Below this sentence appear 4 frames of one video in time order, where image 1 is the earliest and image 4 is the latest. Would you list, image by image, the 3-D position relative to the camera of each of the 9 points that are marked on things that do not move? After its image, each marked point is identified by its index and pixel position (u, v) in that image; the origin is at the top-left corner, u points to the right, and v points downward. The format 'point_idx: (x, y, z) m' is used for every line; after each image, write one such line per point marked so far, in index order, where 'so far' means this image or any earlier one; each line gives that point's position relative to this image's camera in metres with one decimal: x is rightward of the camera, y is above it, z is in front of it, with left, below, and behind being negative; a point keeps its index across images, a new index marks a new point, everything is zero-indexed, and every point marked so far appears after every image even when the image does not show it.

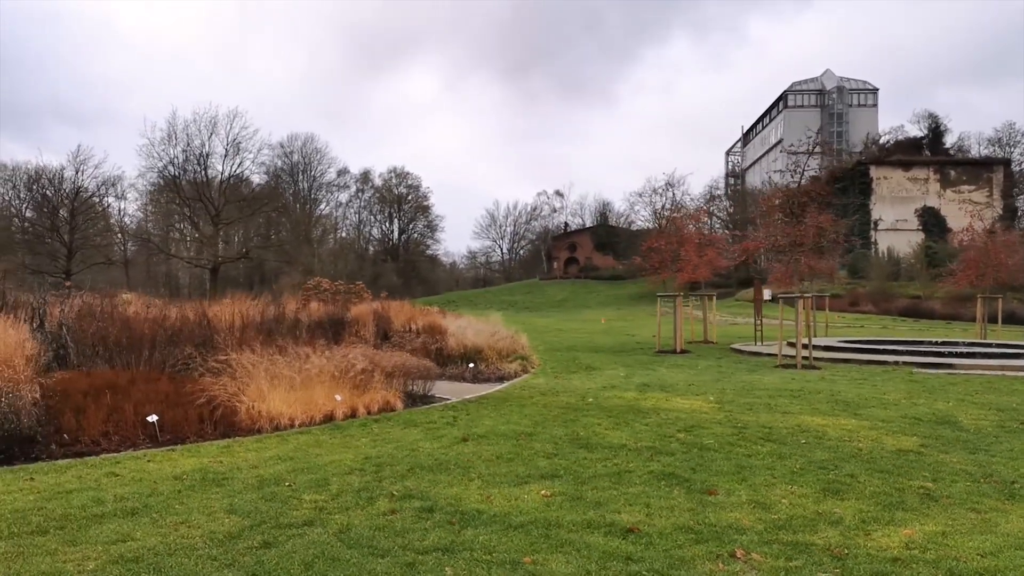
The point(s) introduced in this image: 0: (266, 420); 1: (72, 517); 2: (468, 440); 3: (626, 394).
0: (-2.4, -1.3, +8.4) m
1: (-2.5, -1.3, +5.0) m
2: (-0.4, -1.4, +7.9) m
3: (+1.6, -1.4, +12.0) m
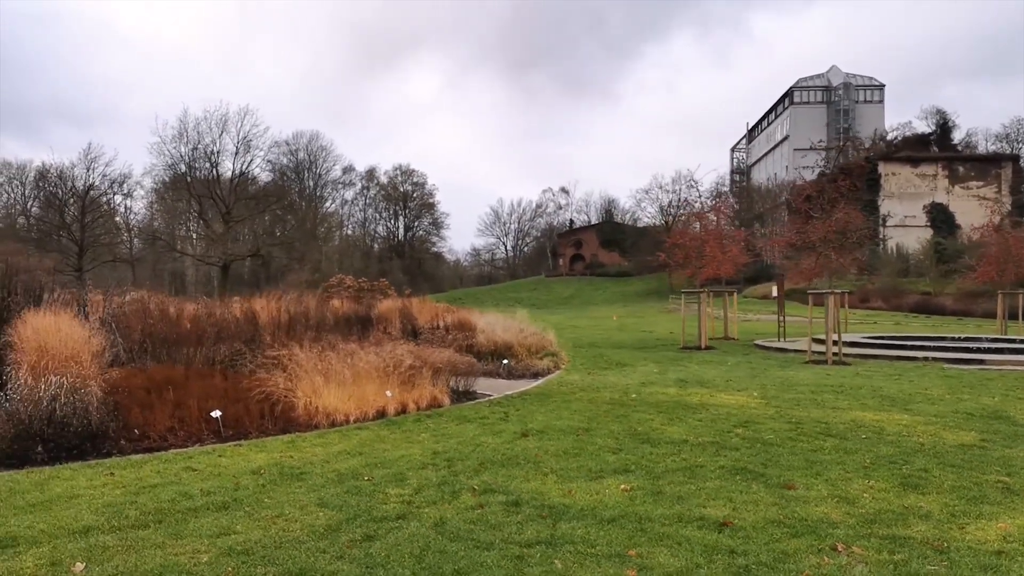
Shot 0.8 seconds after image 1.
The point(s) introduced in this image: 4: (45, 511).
0: (-1.8, -1.2, +8.5) m
1: (-2.0, -1.3, +5.0) m
2: (+0.2, -1.3, +7.9) m
3: (+2.2, -1.4, +12.0) m
4: (-2.6, -1.3, +5.0) m
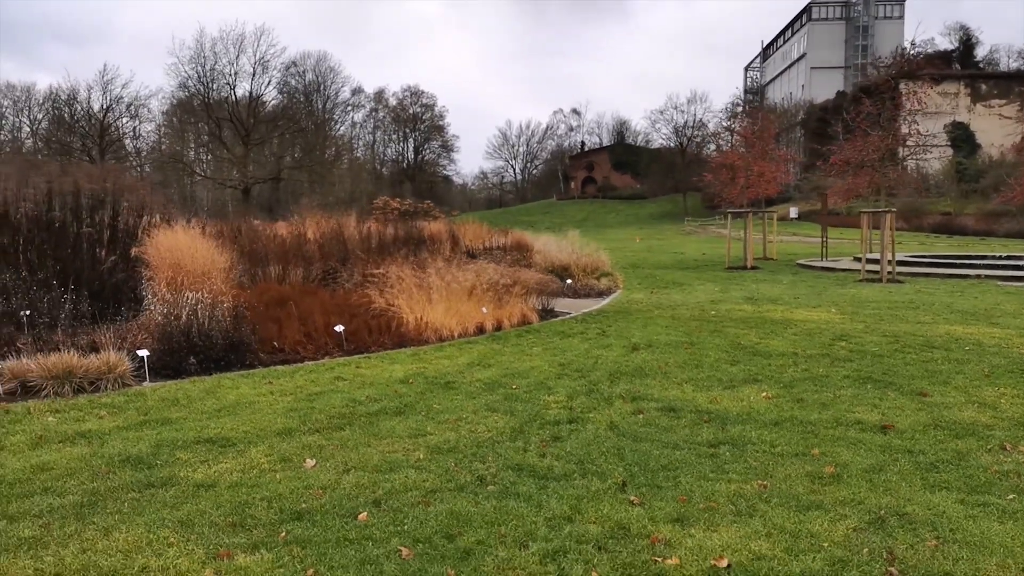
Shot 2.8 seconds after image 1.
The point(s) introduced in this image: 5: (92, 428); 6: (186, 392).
0: (-0.8, -0.4, +8.7) m
1: (-1.0, -0.8, +5.3) m
2: (+1.2, -0.6, +8.1) m
3: (+3.2, -0.3, +12.2) m
4: (-1.6, -0.8, +5.3) m
5: (-2.3, -0.8, +4.9) m
6: (-2.2, -0.7, +5.8) m
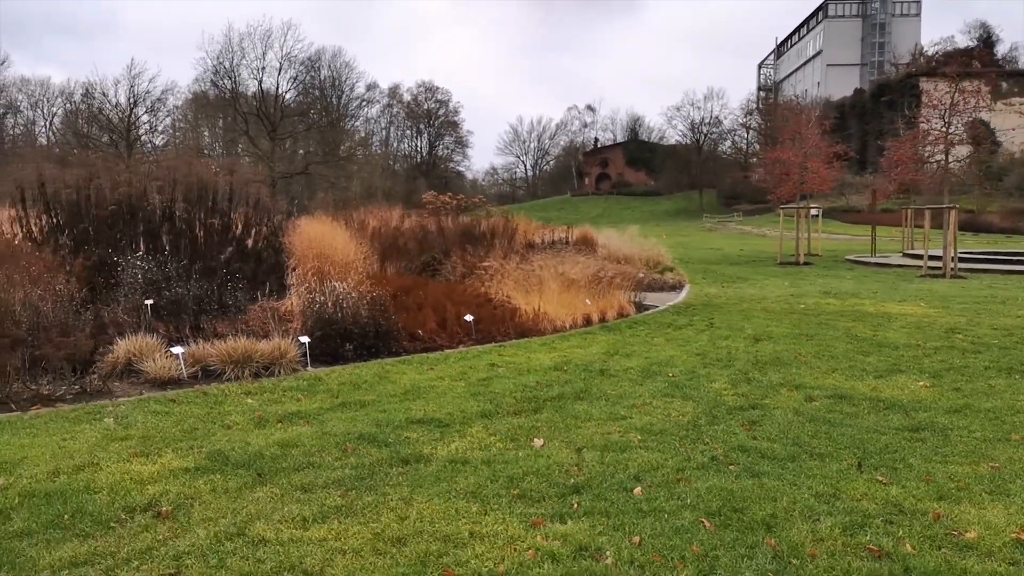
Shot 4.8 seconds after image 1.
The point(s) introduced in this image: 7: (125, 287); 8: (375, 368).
0: (+0.4, -0.3, +8.8) m
1: (+0.1, -0.7, +5.4) m
2: (+2.3, -0.5, +8.3) m
3: (+4.4, -0.2, +12.3) m
4: (-0.5, -0.7, +5.4) m
5: (-1.2, -0.7, +5.1) m
6: (-1.0, -0.6, +6.0) m
7: (-3.1, 0.0, +7.1) m
8: (-1.0, -0.6, +6.3) m
